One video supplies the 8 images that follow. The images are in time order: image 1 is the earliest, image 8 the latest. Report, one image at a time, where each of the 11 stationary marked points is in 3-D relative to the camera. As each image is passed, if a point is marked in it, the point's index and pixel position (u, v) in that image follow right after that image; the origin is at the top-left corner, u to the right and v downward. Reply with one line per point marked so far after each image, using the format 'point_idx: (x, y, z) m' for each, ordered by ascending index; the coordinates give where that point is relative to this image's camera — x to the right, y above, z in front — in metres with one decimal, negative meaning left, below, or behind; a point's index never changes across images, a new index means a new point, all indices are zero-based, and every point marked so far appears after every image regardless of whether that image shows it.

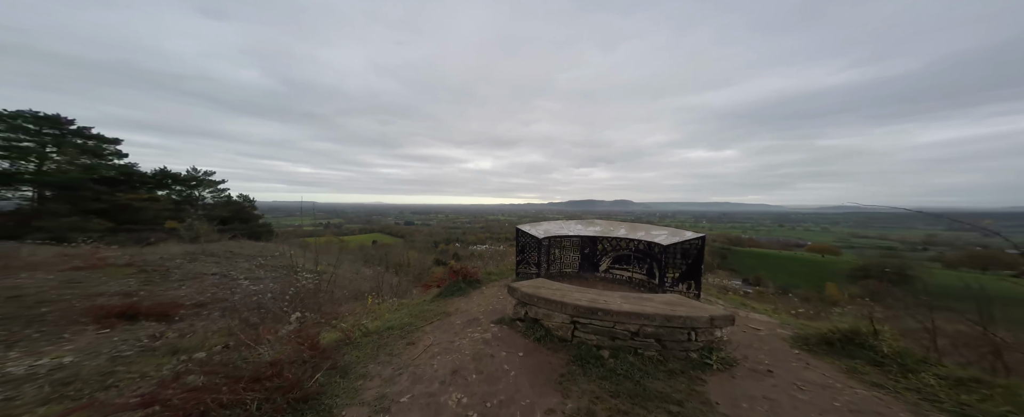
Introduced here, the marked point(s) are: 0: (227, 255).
0: (-9.4, -1.5, +10.2) m
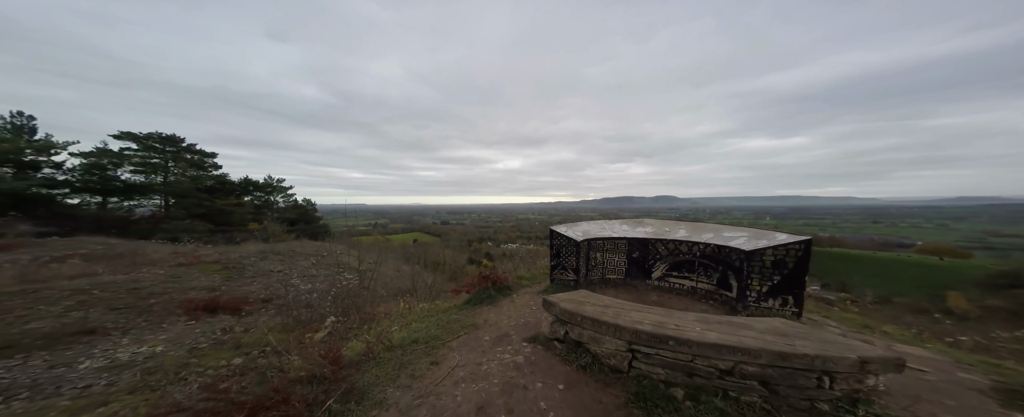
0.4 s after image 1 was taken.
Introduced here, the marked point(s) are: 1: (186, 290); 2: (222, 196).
0: (-8.0, -1.6, +11.0) m
1: (-6.5, -1.6, +6.1) m
2: (-12.8, +0.6, +14.0) m
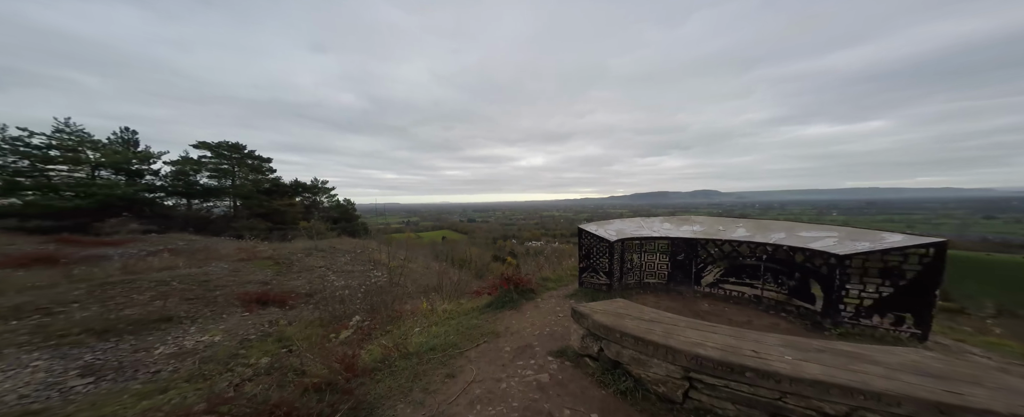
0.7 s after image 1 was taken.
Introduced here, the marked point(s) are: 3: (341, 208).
0: (-6.9, -1.6, +11.6) m
1: (-5.9, -1.6, +6.5) m
2: (-11.4, +0.6, +15.0) m
3: (-9.9, 0.0, +17.8) m
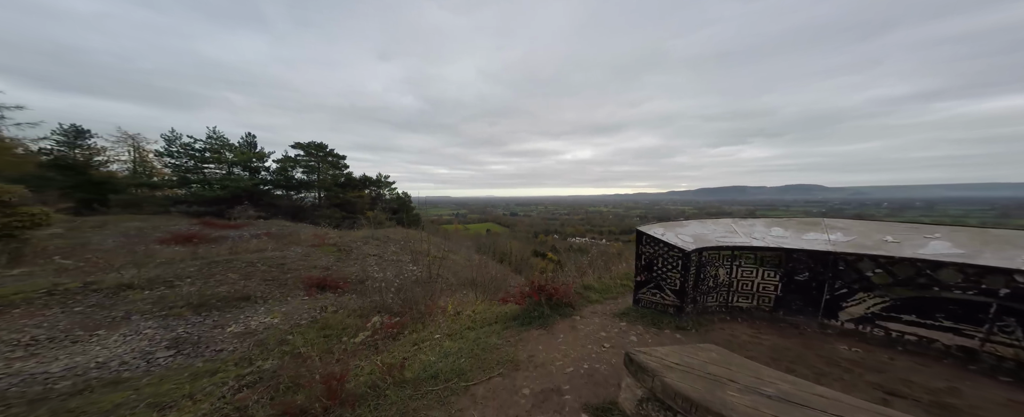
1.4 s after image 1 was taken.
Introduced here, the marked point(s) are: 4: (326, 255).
0: (-5.0, -1.3, +12.1) m
1: (-4.9, -1.4, +7.0) m
2: (-8.9, +1.0, +16.3) m
3: (-7.0, +0.5, +18.7) m
4: (-5.1, -1.3, +8.1) m
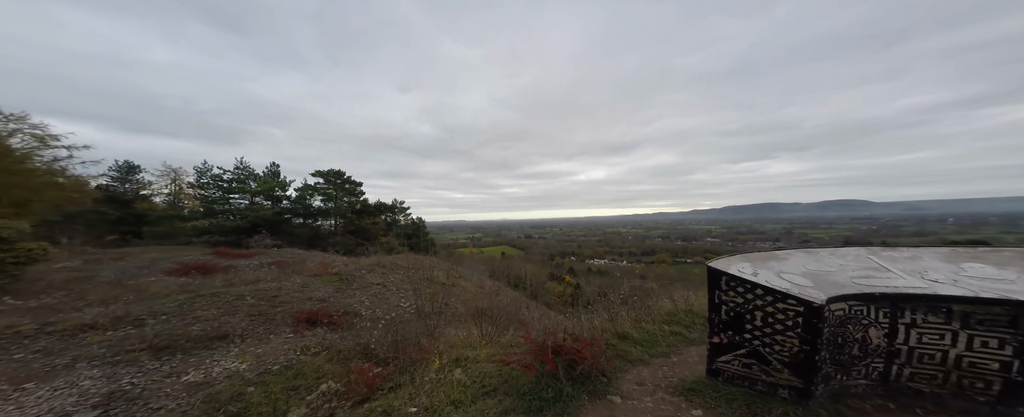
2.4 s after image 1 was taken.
0: (-4.5, -2.2, +11.6) m
1: (-4.6, -2.0, +6.5) m
2: (-8.1, -0.3, +16.1) m
3: (-6.1, -1.0, +18.4) m
4: (-4.7, -2.0, +7.6) m
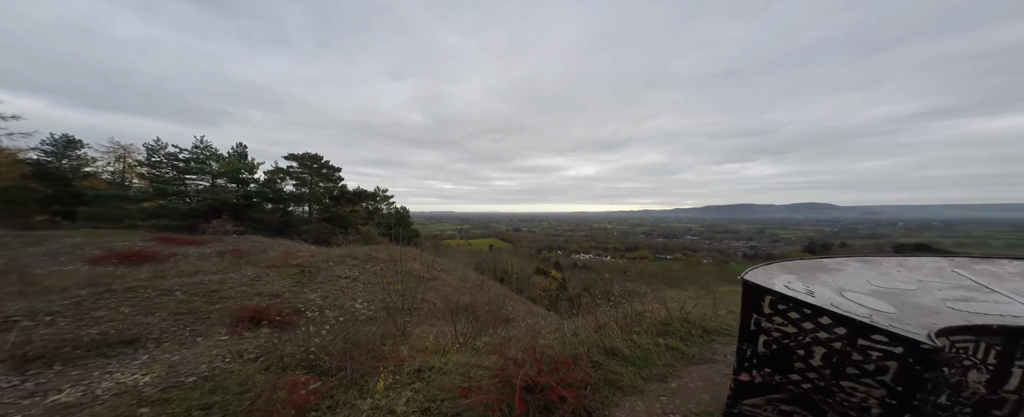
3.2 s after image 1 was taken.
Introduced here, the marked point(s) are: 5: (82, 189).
0: (-5.1, -1.8, +10.9) m
1: (-5.0, -1.6, +5.8) m
2: (-8.9, +0.3, +15.2) m
3: (-7.0, -0.4, +17.6) m
4: (-5.2, -1.6, +6.9) m
5: (-14.6, +0.6, +10.3) m
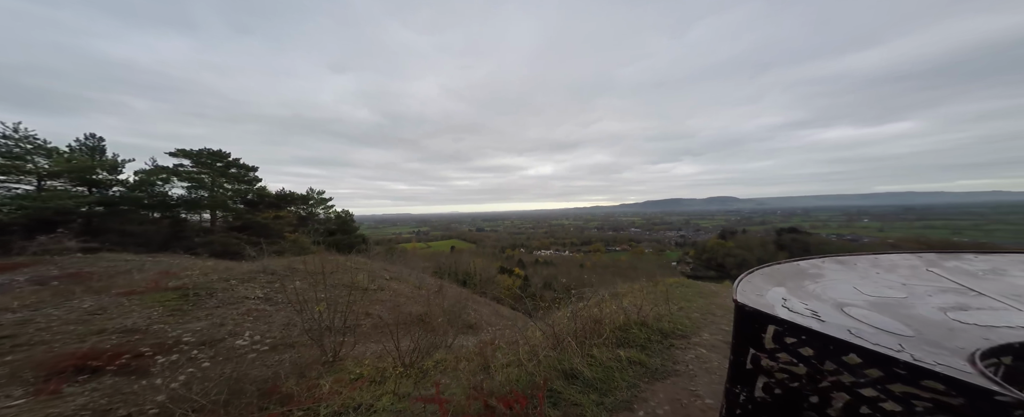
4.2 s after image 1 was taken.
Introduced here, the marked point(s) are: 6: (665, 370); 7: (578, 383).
0: (-6.8, -2.0, +9.3) m
1: (-6.0, -1.8, +4.2) m
2: (-11.2, +0.1, +13.0) m
3: (-9.6, -0.6, +15.7) m
4: (-6.3, -1.8, +5.4) m
5: (-16.1, +0.2, +7.4) m
6: (+3.3, -3.4, +6.4) m
7: (+1.3, -3.2, +5.6) m
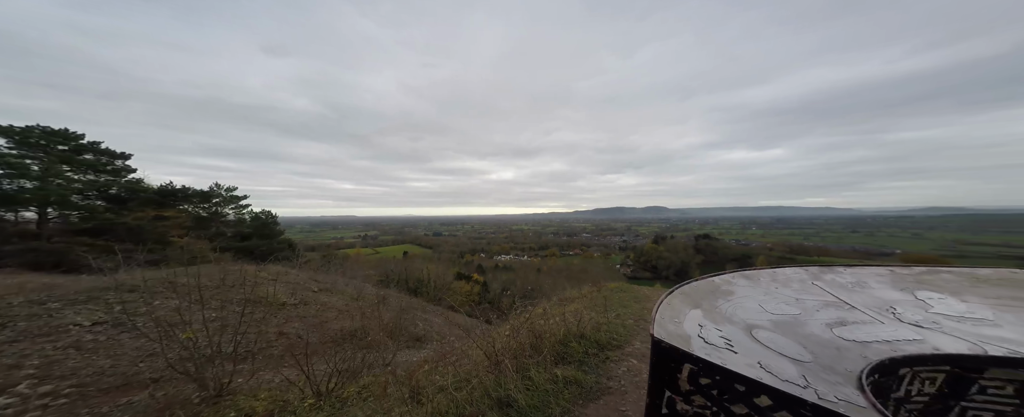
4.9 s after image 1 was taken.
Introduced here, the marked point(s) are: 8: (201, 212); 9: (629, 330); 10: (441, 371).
0: (-8.7, -2.0, +7.5) m
1: (-7.1, -1.8, +2.6) m
2: (-13.6, +0.1, +10.4) m
3: (-12.5, -0.6, +13.3) m
4: (-7.6, -1.8, +3.6) m
5: (-17.6, +0.5, +4.1) m
6: (+1.7, -3.6, +6.1) m
7: (-0.1, -3.4, +5.0) m
8: (-17.7, -0.2, +17.2) m
9: (+3.6, -3.9, +9.6) m
10: (-1.7, -3.6, +6.7) m
